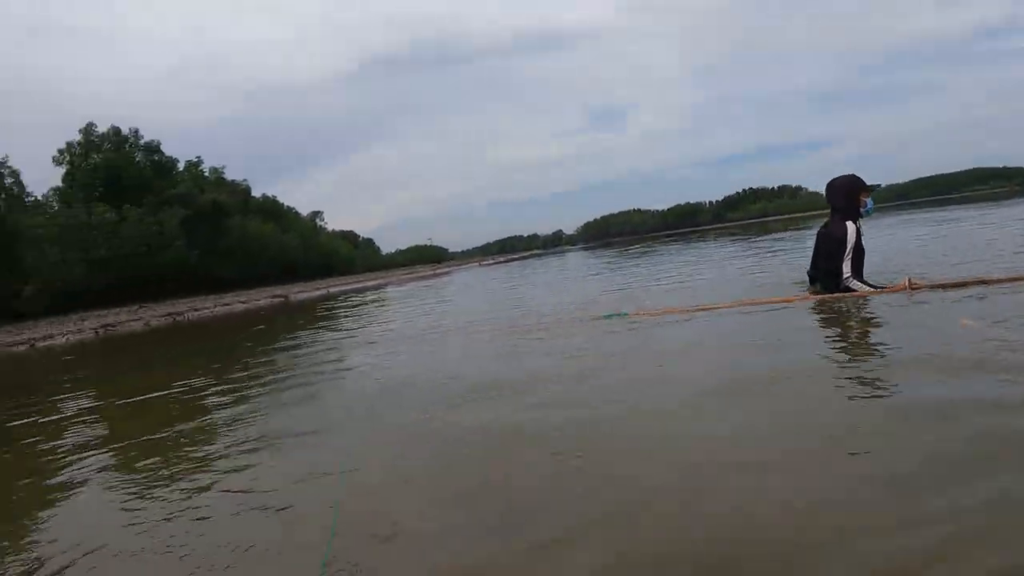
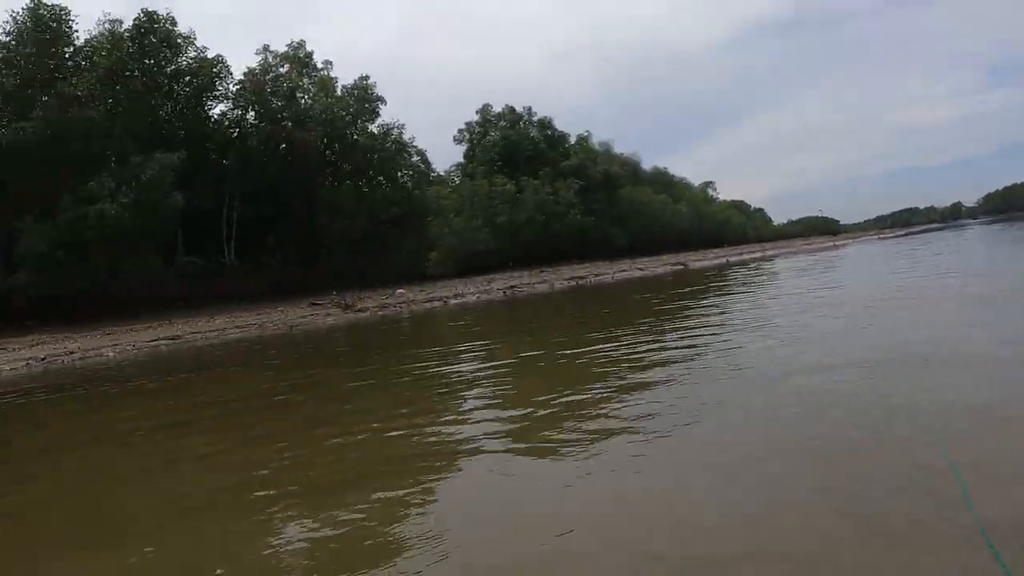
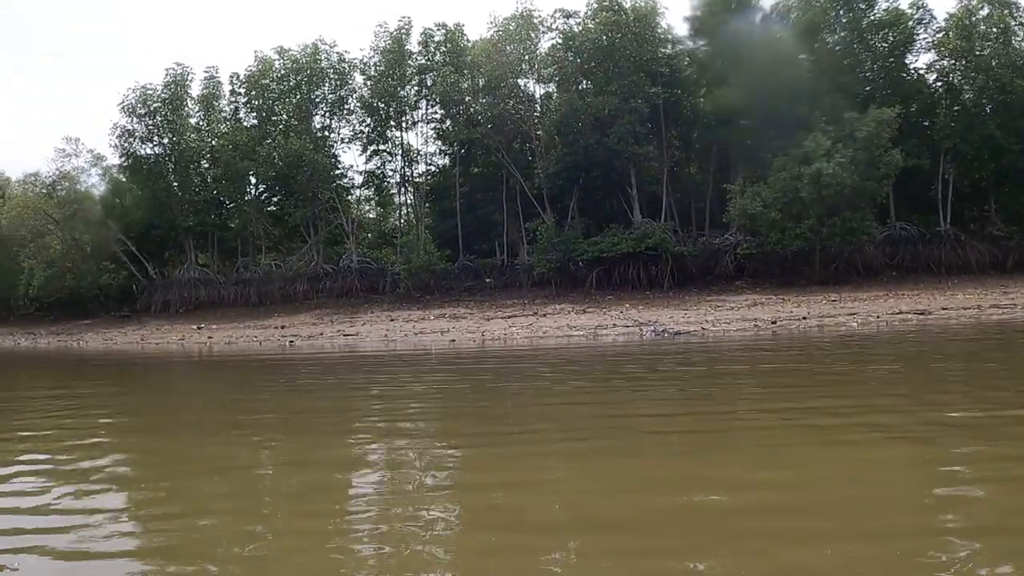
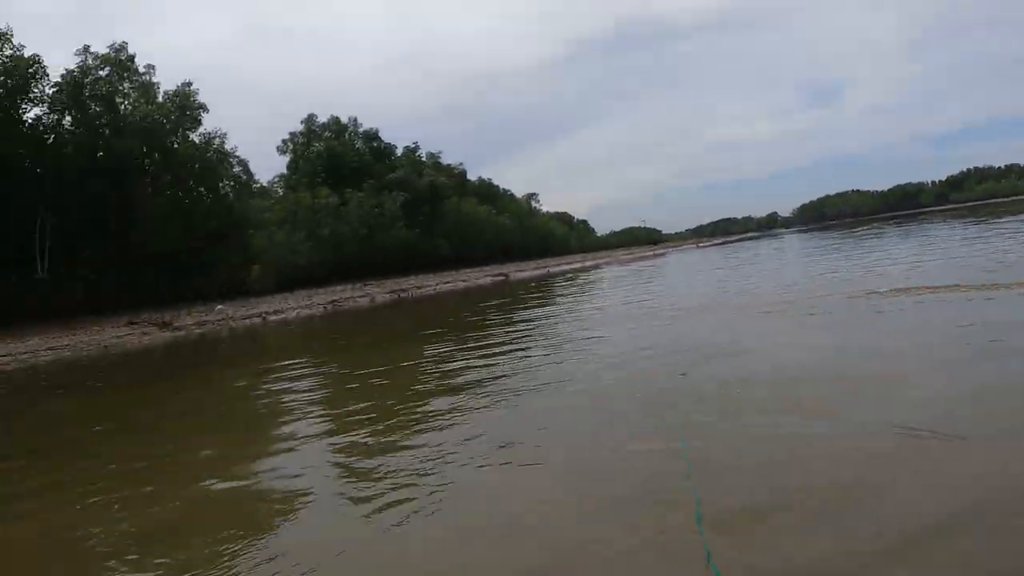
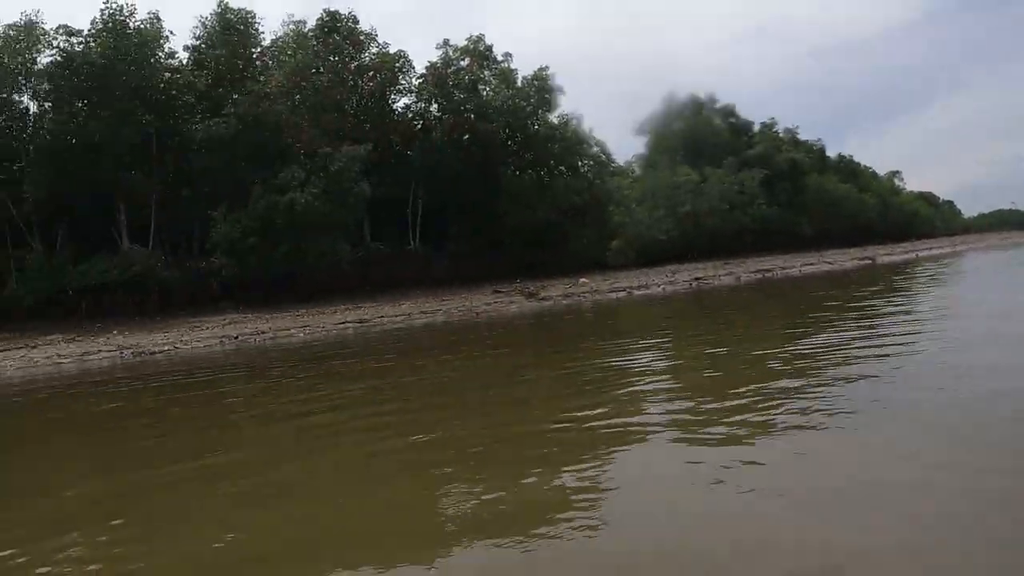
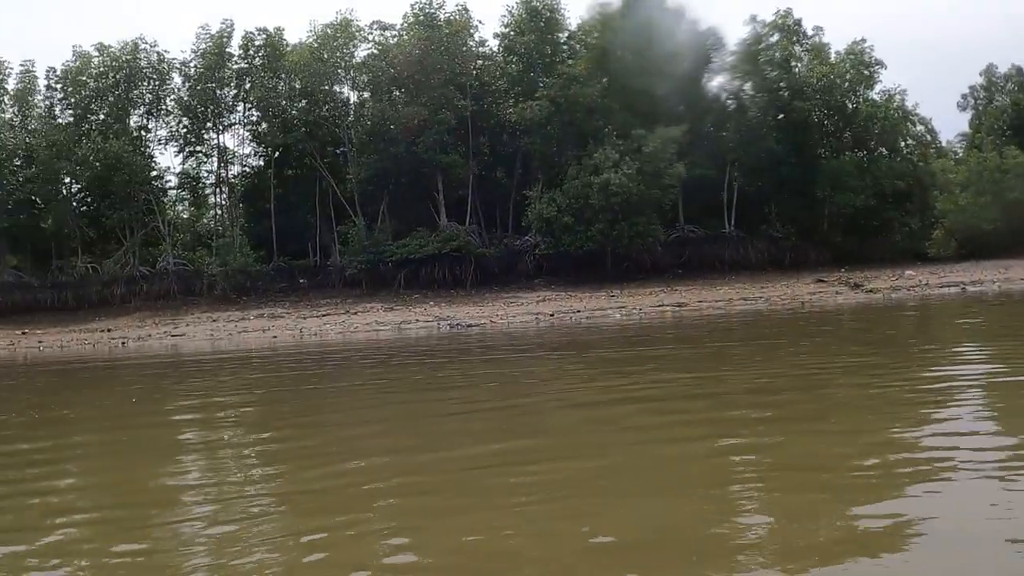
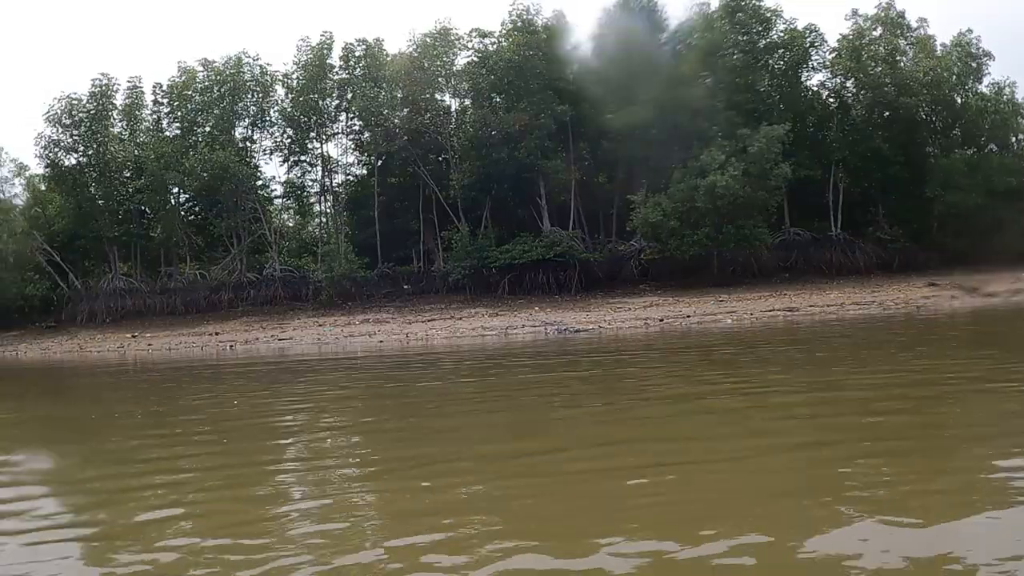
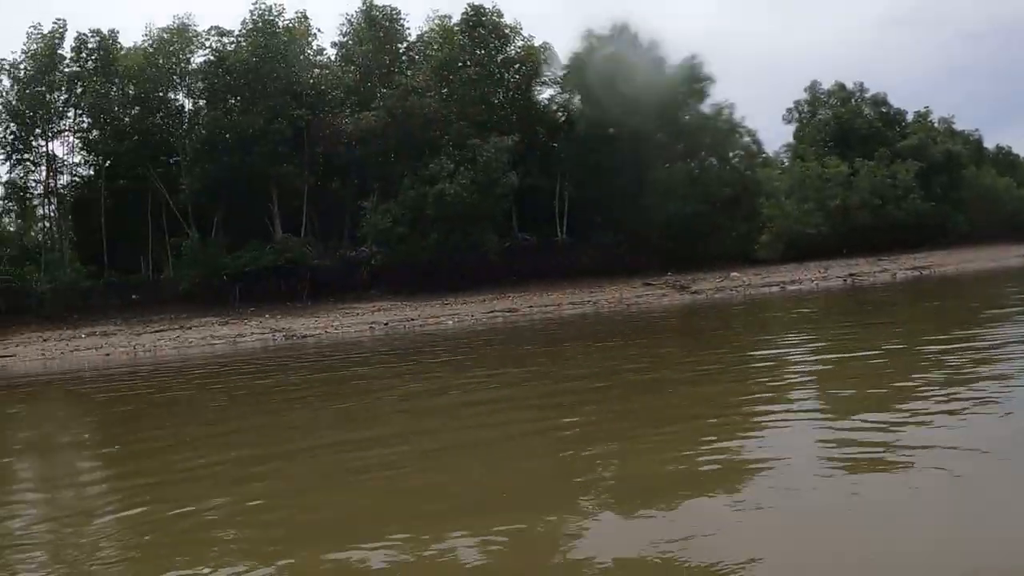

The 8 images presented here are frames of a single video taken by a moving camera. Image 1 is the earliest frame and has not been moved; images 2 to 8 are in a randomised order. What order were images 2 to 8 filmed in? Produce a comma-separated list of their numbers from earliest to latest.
4, 2, 5, 8, 6, 7, 3
